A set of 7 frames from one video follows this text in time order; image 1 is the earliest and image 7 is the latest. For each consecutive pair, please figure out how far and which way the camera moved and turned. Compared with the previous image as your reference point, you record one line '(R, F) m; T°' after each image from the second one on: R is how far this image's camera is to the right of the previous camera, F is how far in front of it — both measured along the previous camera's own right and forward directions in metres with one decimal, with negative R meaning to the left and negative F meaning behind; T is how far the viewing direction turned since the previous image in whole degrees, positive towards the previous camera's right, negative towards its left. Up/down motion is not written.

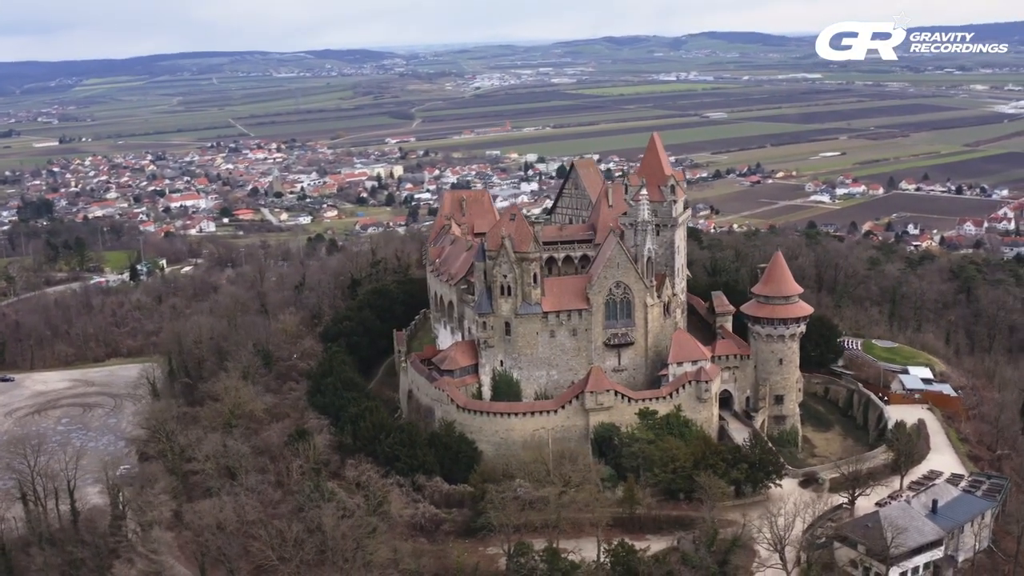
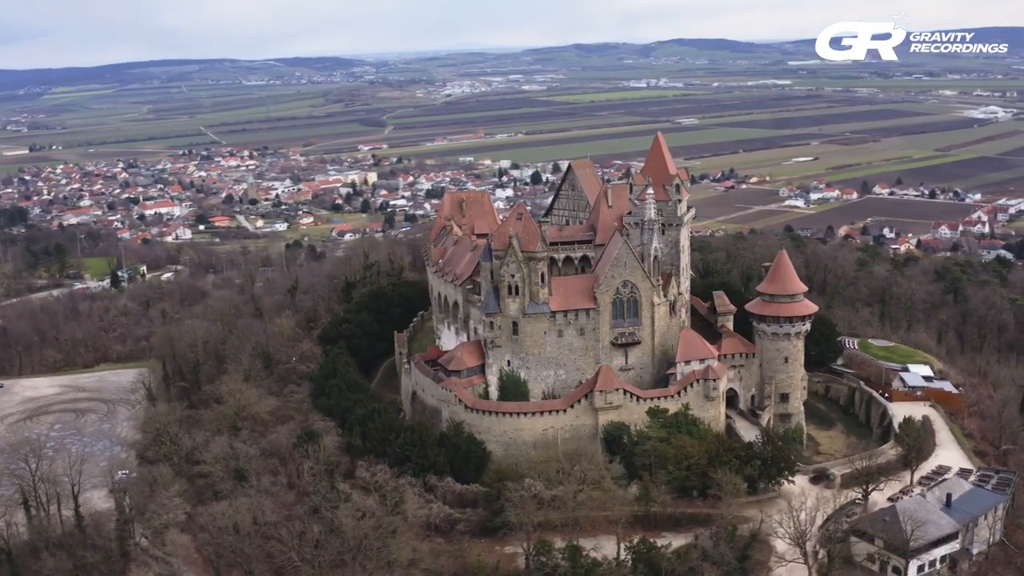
(-1.5, +0.2) m; +1°
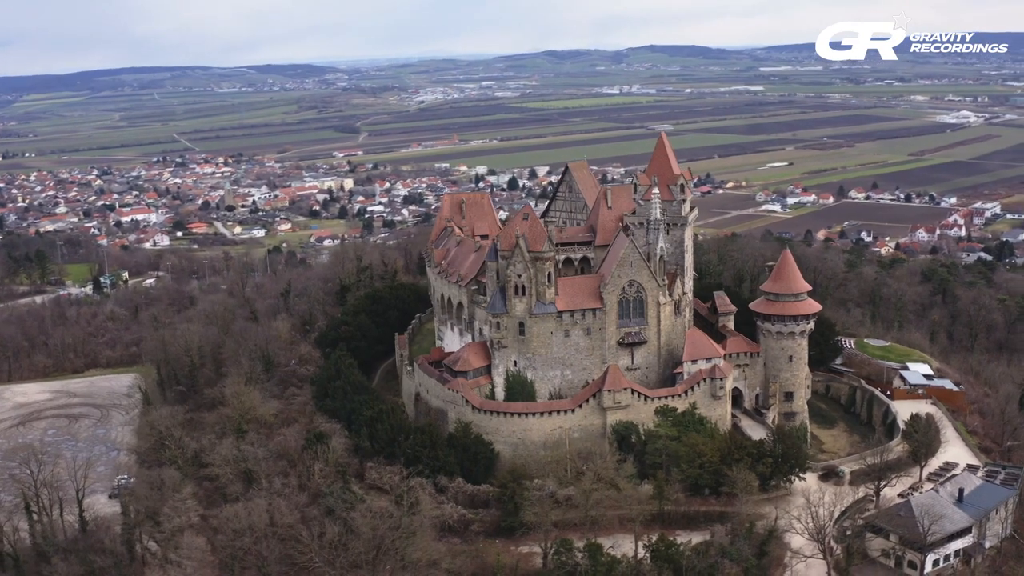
(-1.3, +0.1) m; +1°
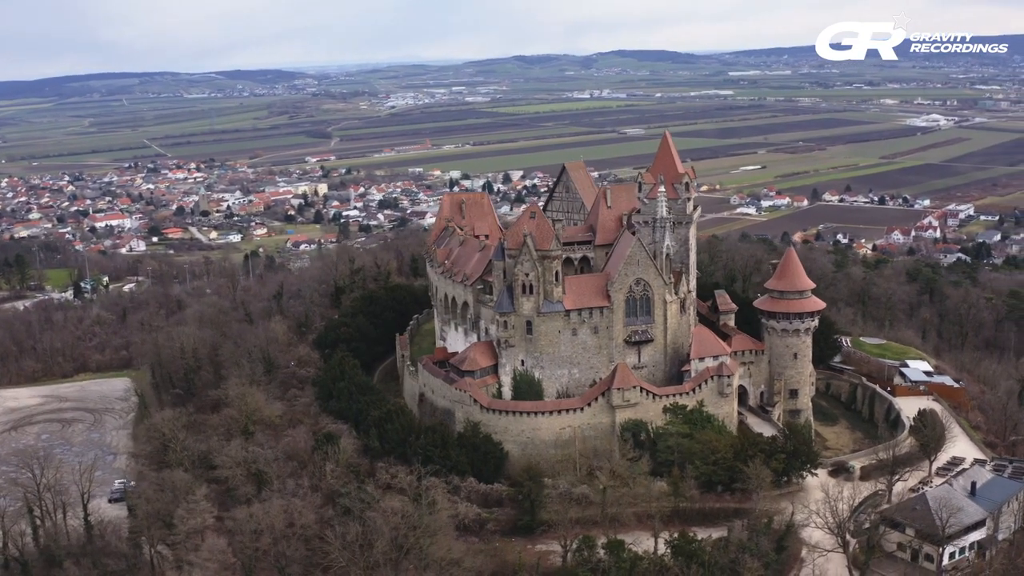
(-1.5, +0.1) m; +1°
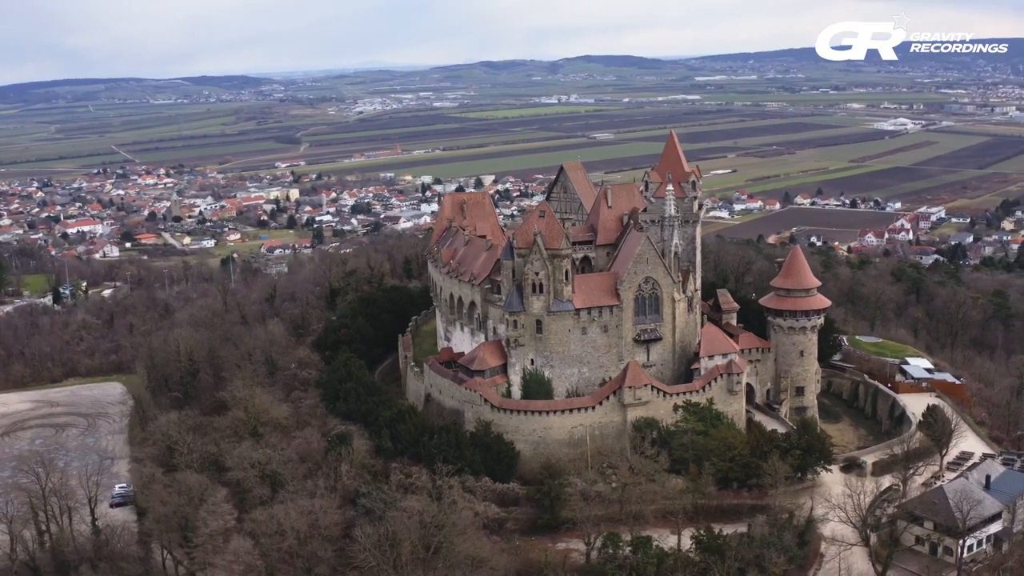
(-1.7, +0.1) m; +1°
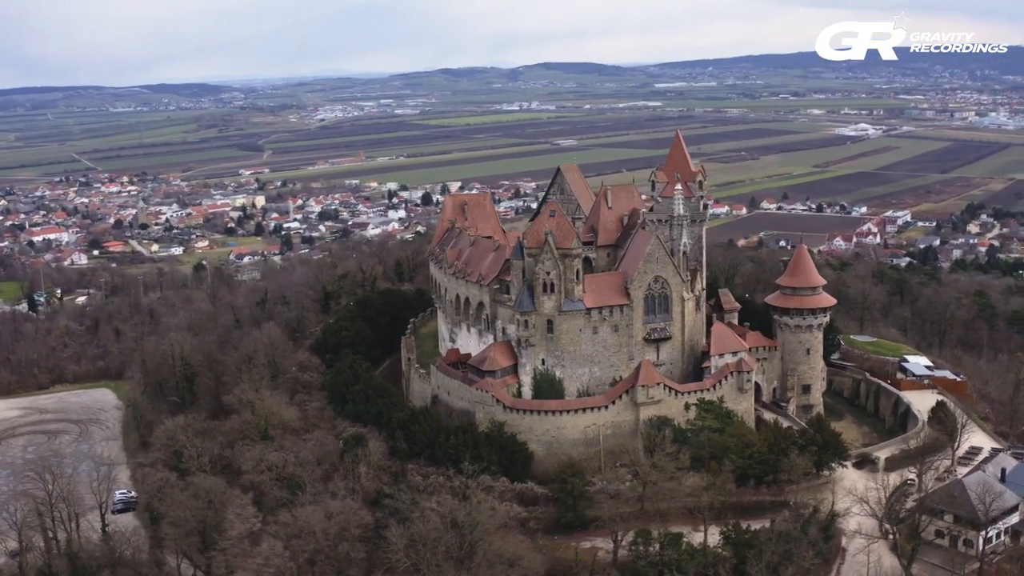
(-2.0, +0.1) m; +2°
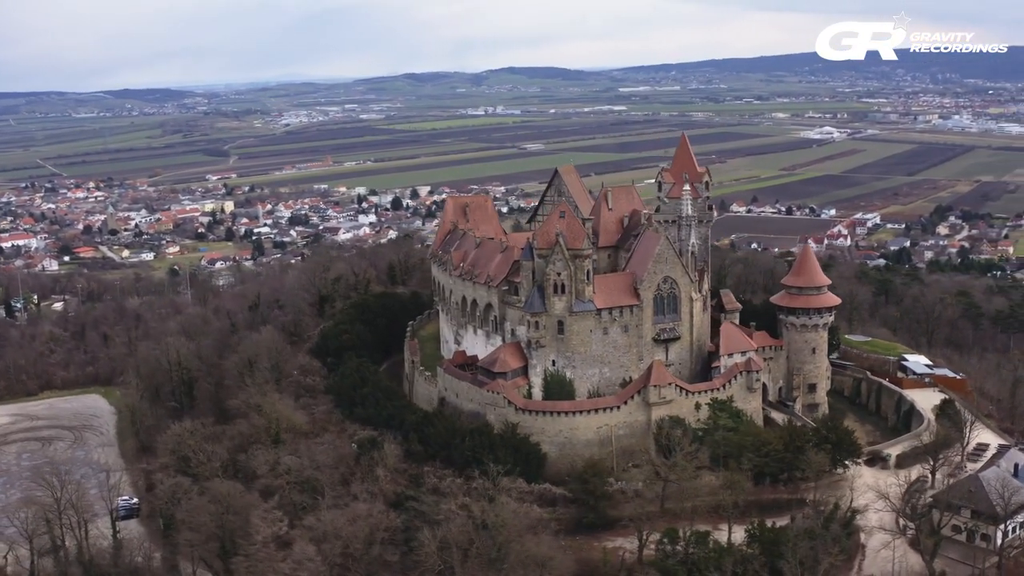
(-1.8, +0.1) m; +2°
